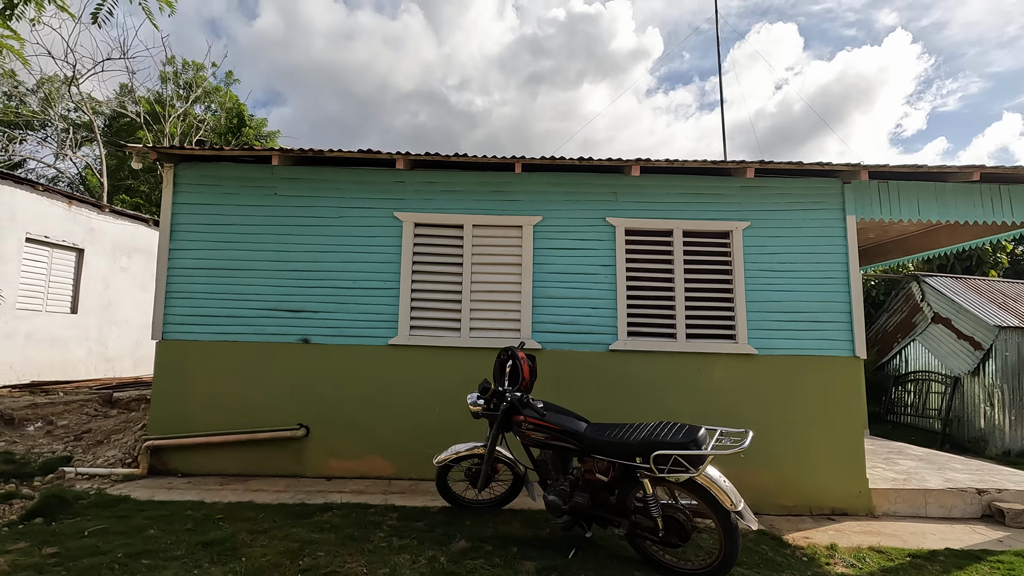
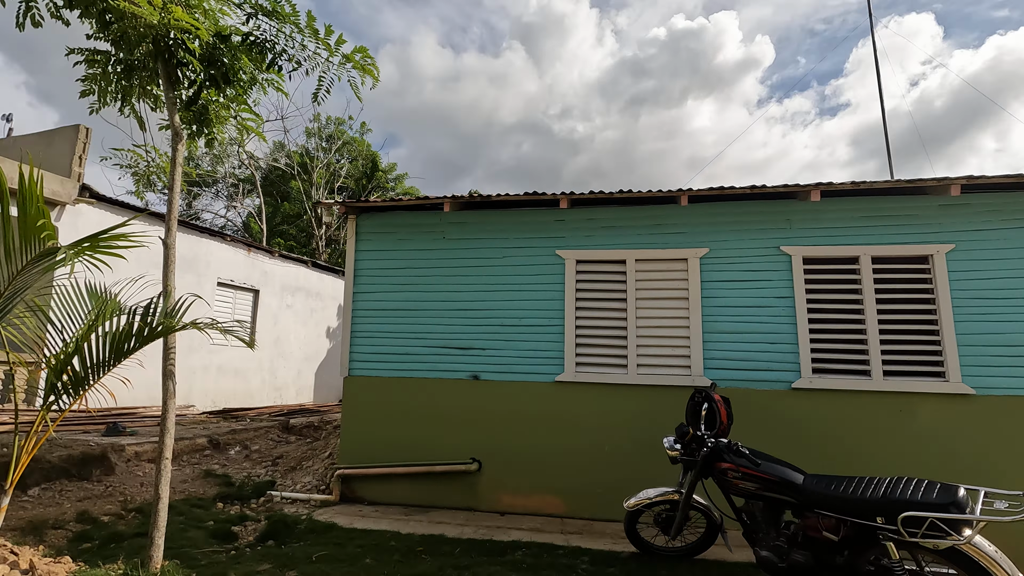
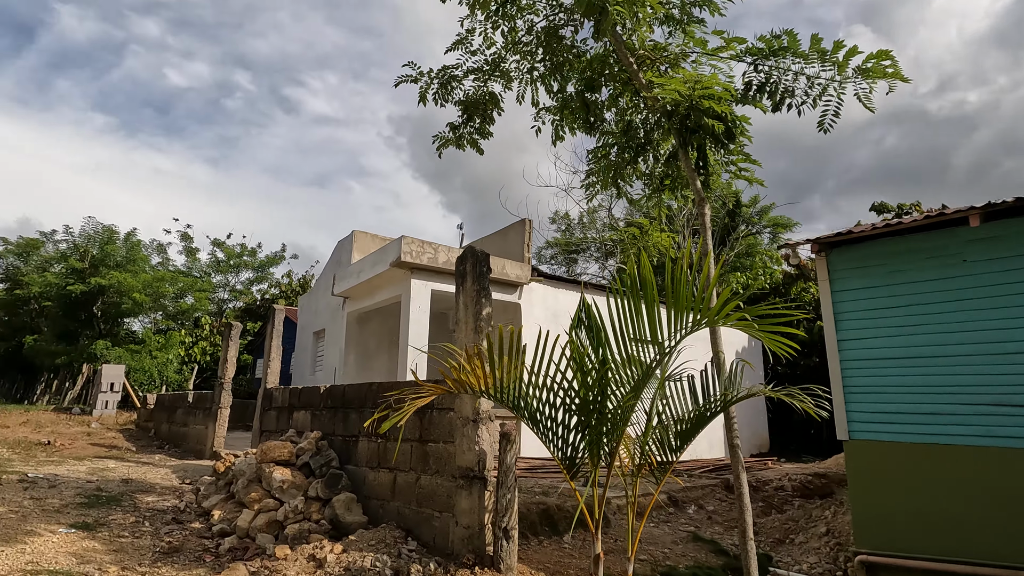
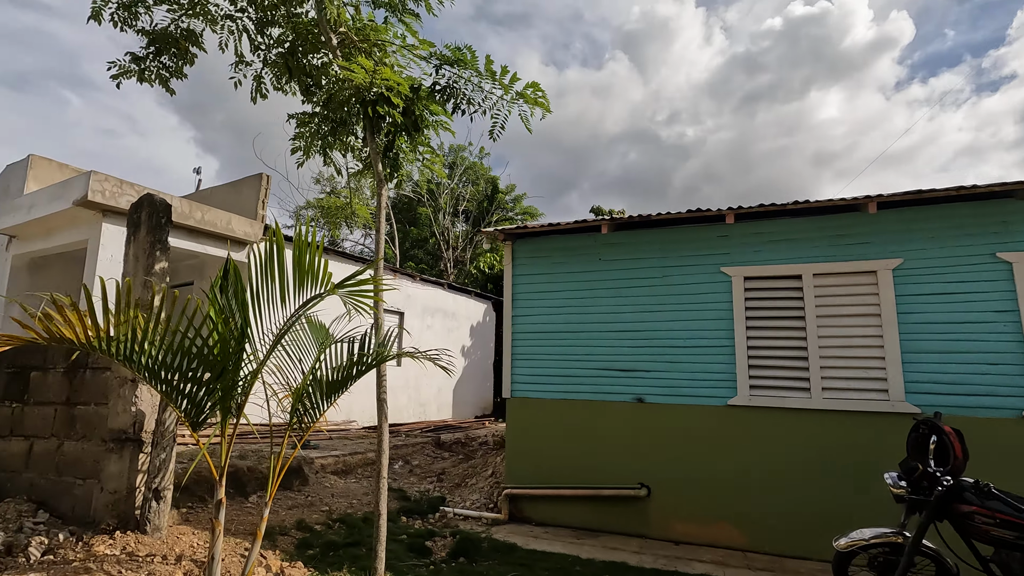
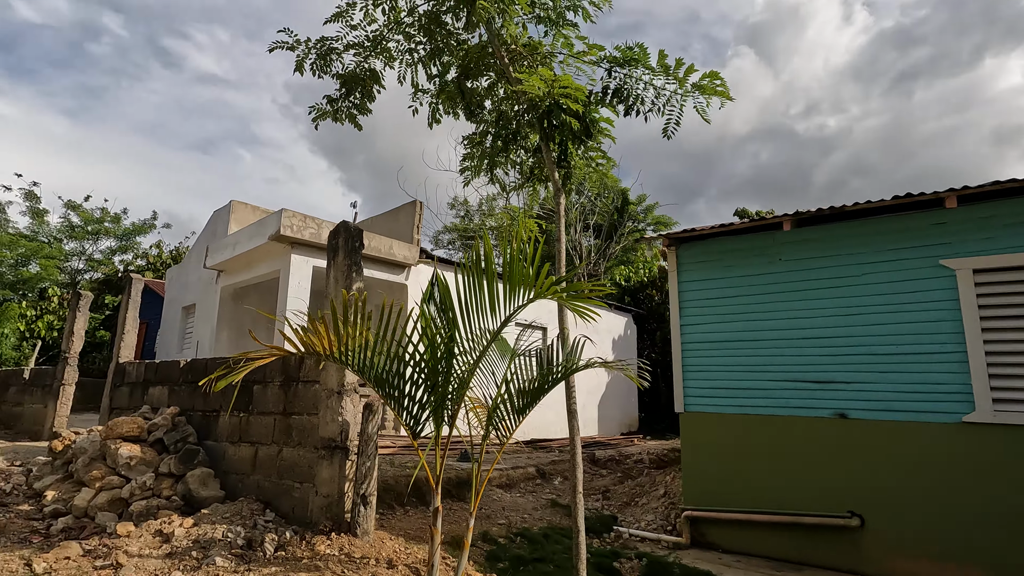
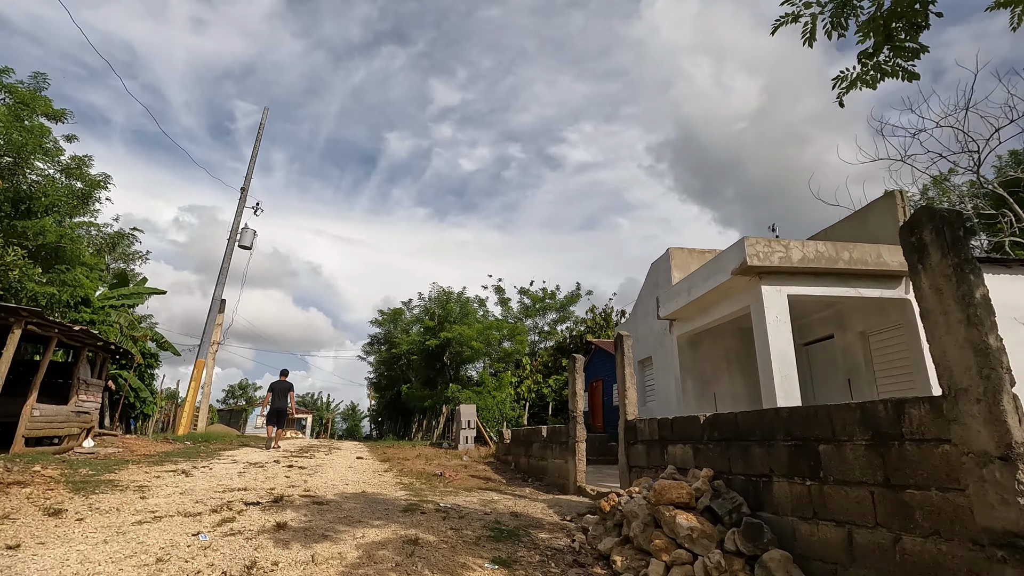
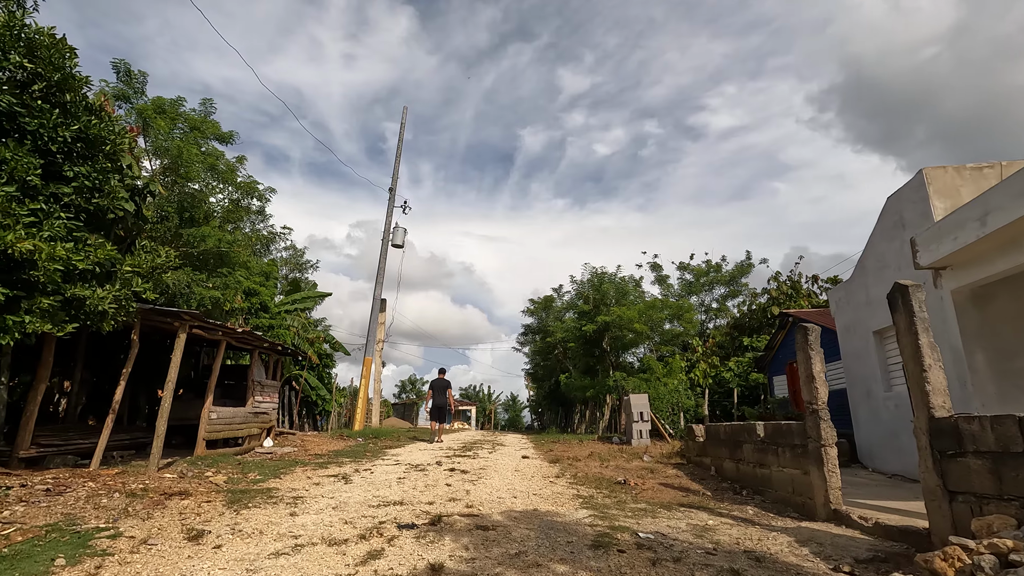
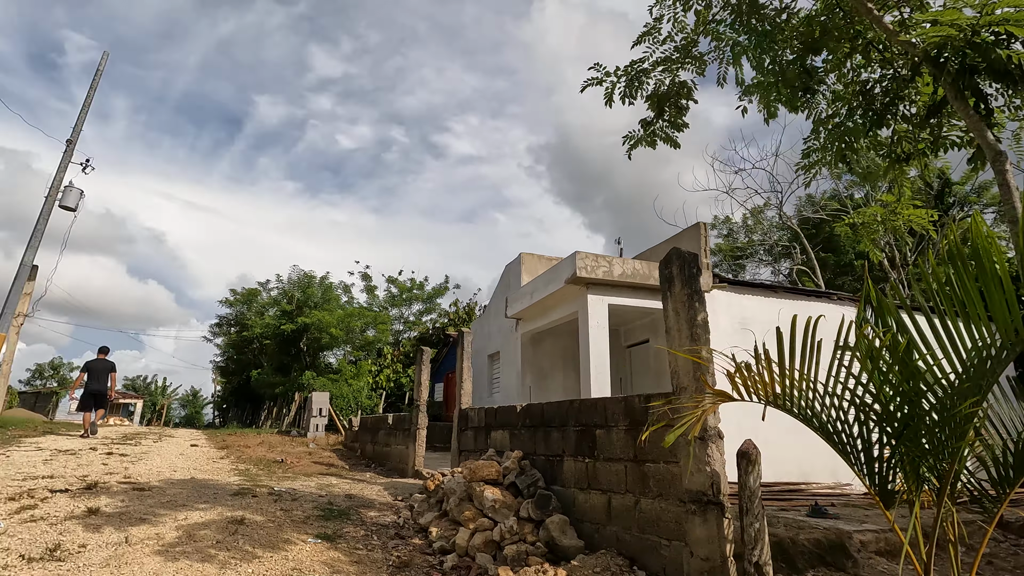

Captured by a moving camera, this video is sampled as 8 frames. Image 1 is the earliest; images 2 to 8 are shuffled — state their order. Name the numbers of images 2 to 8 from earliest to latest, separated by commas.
2, 4, 5, 3, 8, 6, 7
